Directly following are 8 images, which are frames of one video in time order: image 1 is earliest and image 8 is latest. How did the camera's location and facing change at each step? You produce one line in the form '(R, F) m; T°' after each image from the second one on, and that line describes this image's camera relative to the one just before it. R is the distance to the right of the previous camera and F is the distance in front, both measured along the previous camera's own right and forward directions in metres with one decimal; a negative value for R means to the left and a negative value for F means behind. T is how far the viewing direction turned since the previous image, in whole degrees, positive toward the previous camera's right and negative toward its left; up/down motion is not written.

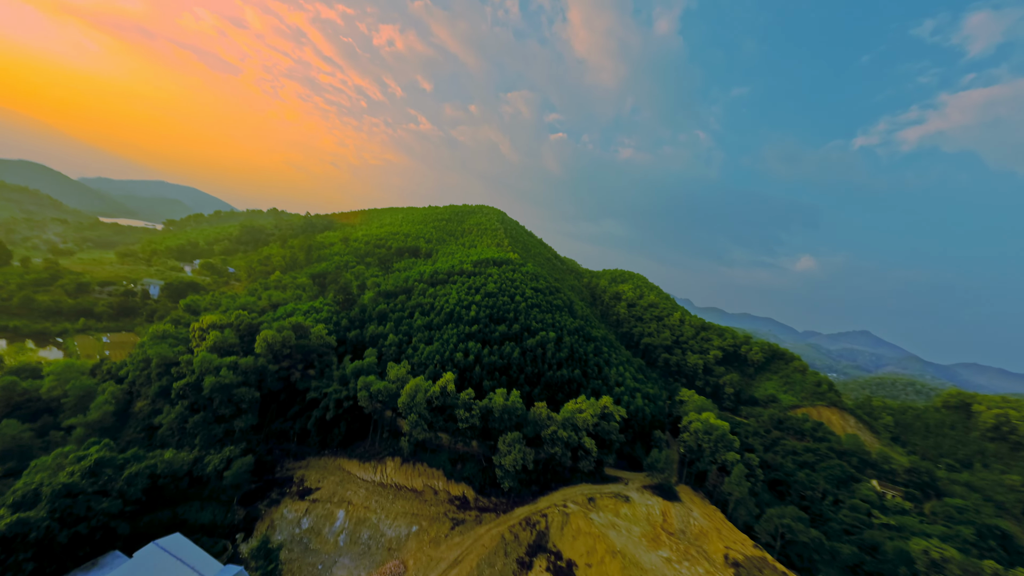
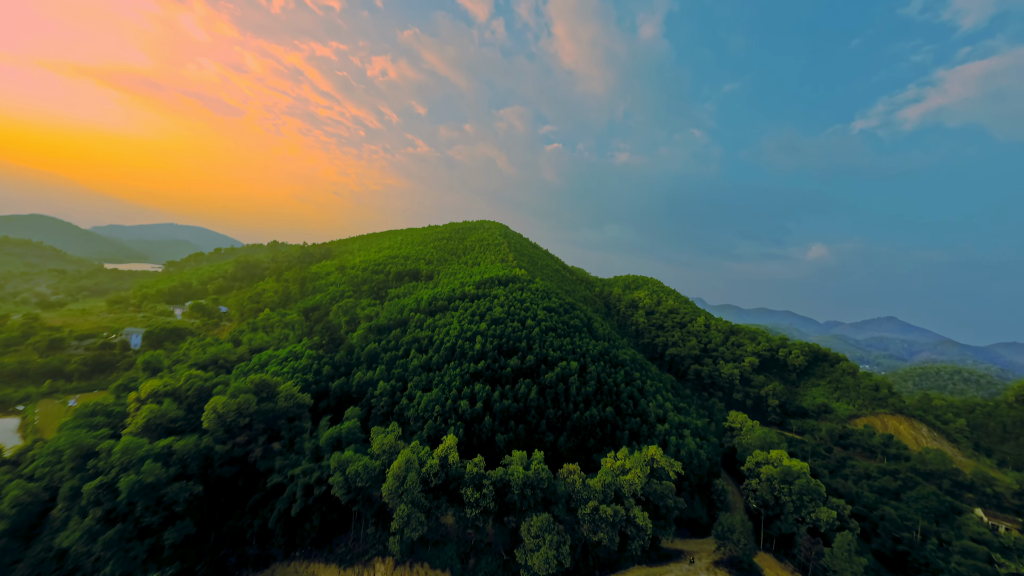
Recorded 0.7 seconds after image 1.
(0.0, +5.6) m; -1°
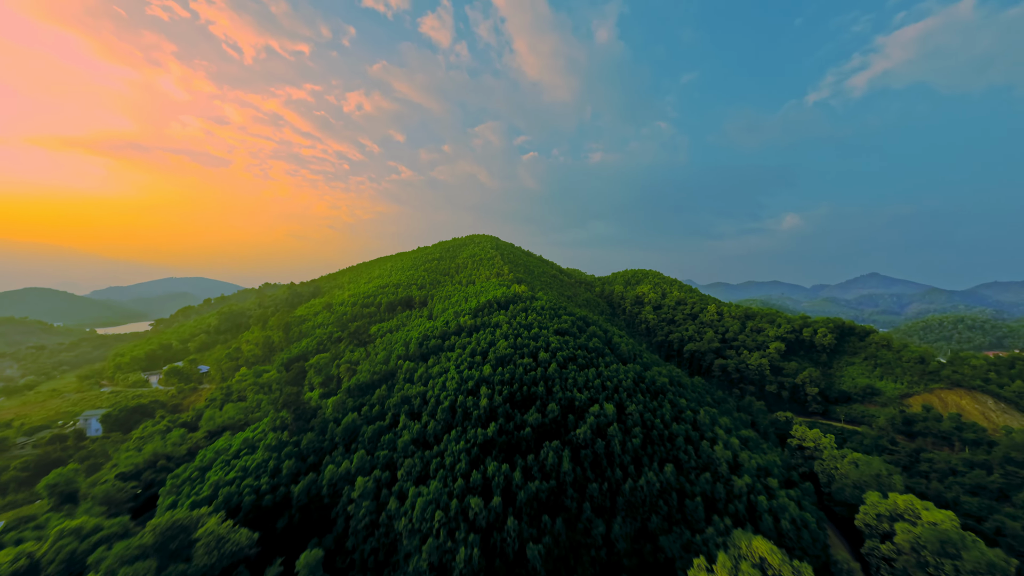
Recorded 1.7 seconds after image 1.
(-0.4, +6.9) m; +1°
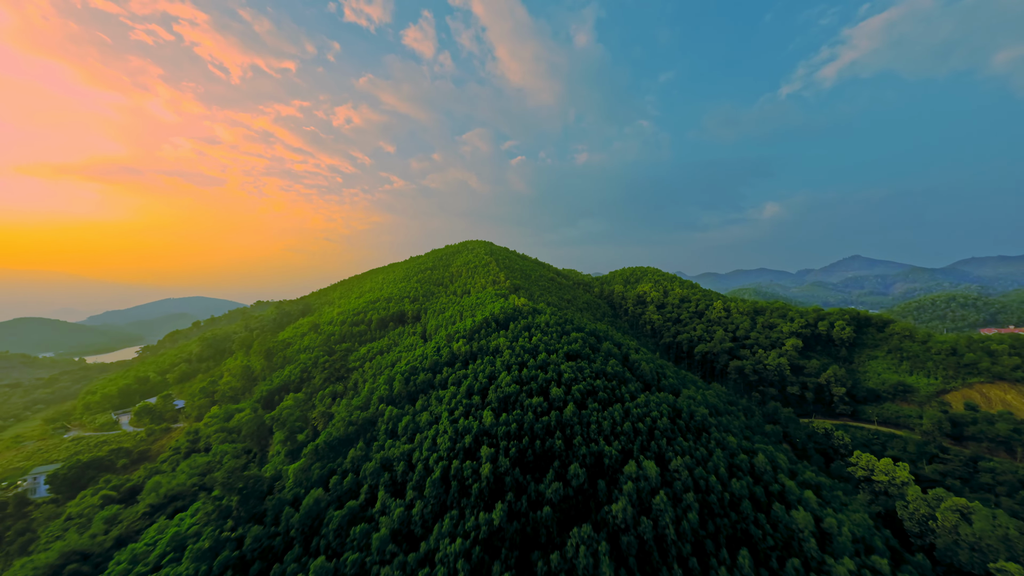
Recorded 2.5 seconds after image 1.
(-0.3, +5.8) m; +1°
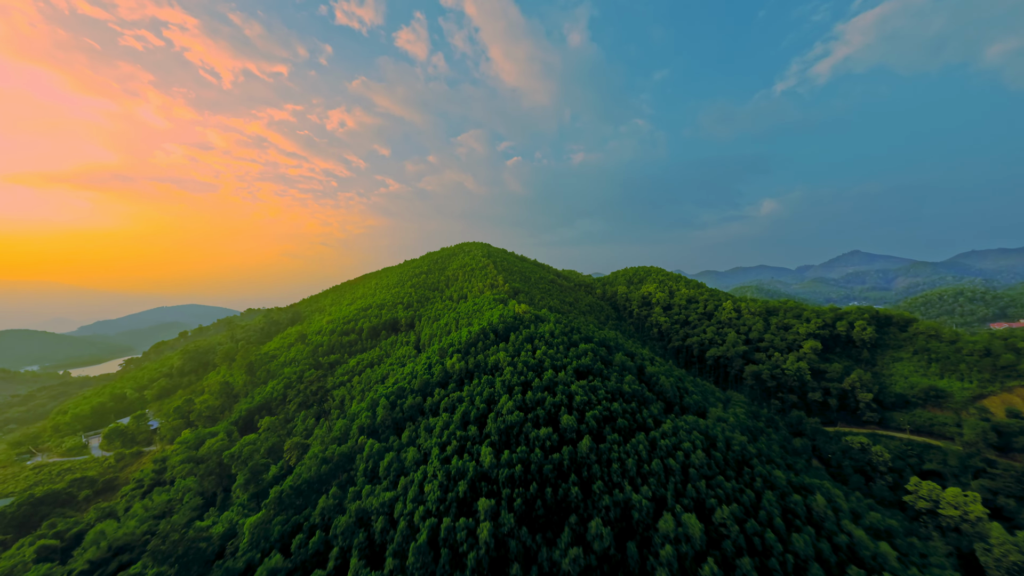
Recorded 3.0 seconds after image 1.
(-0.2, +5.0) m; 0°
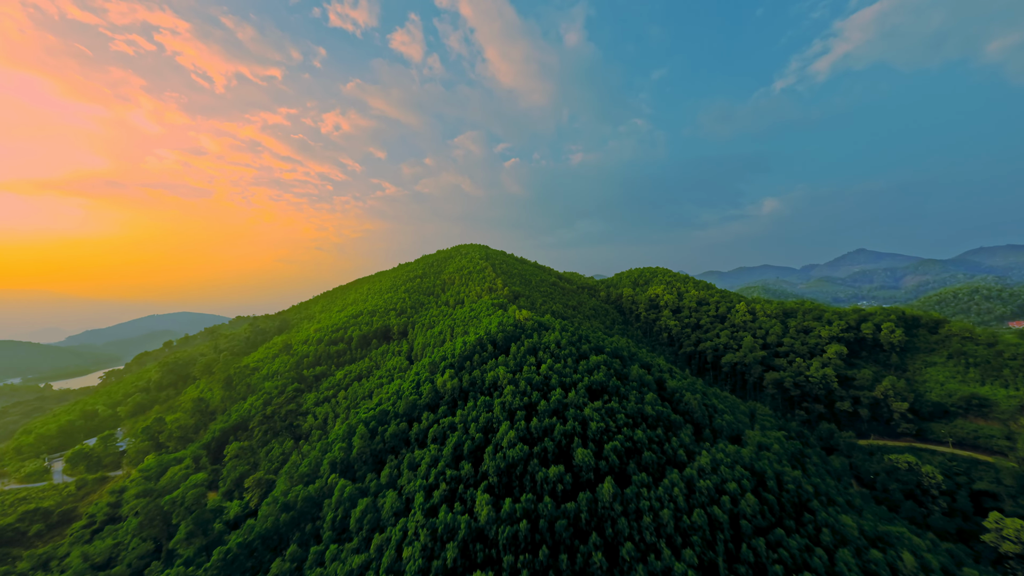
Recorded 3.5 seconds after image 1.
(-0.1, +5.3) m; 0°
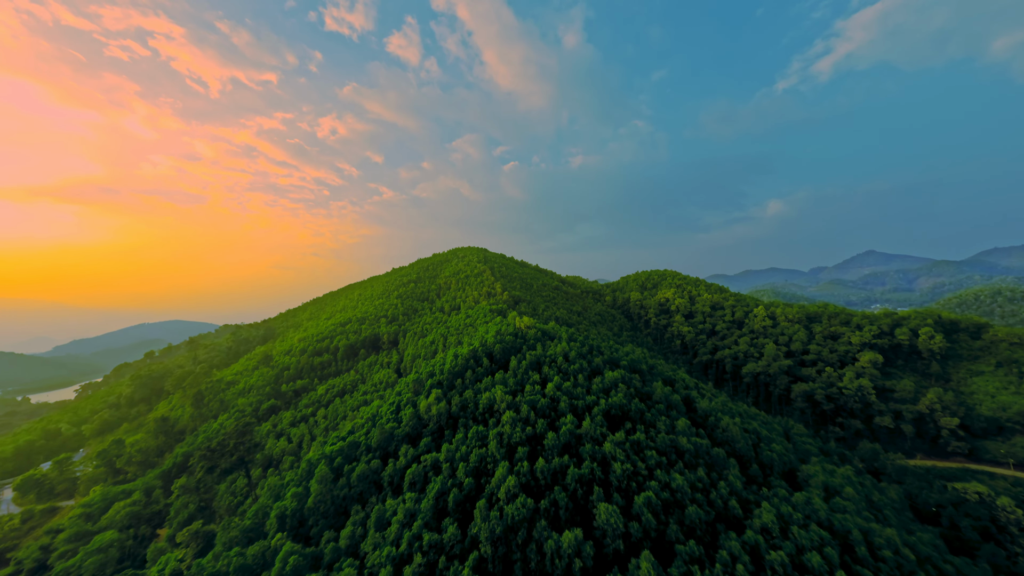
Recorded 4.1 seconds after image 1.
(+0.1, +5.9) m; 0°
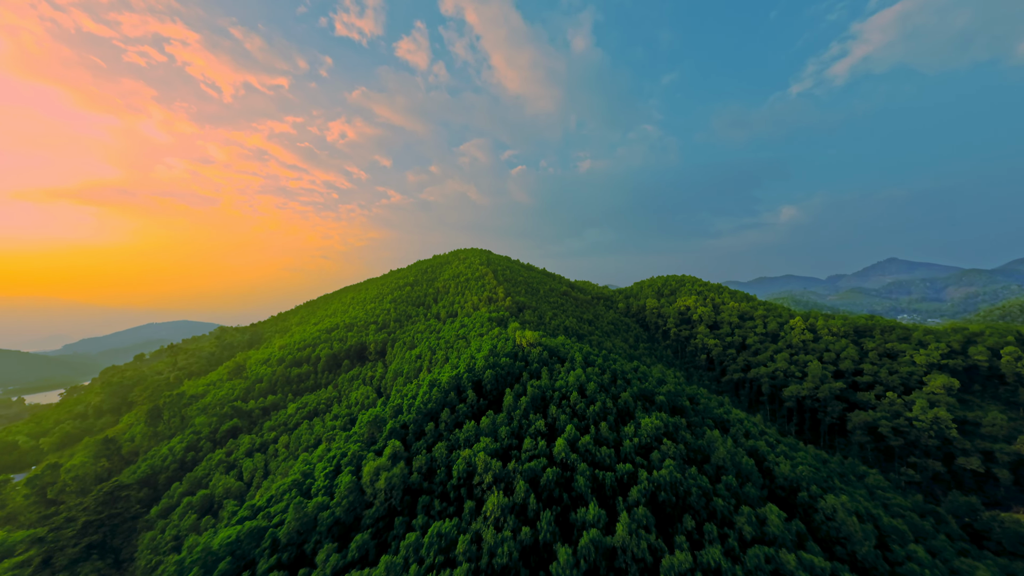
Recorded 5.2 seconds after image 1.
(+0.6, +8.3) m; -1°
